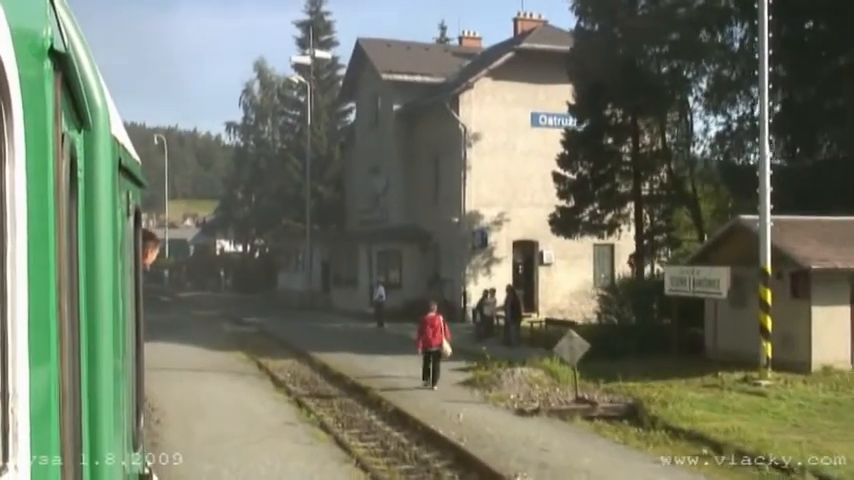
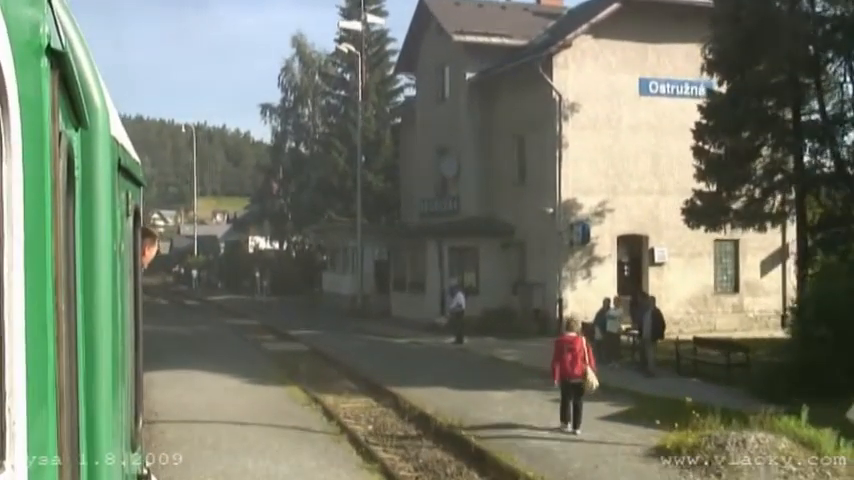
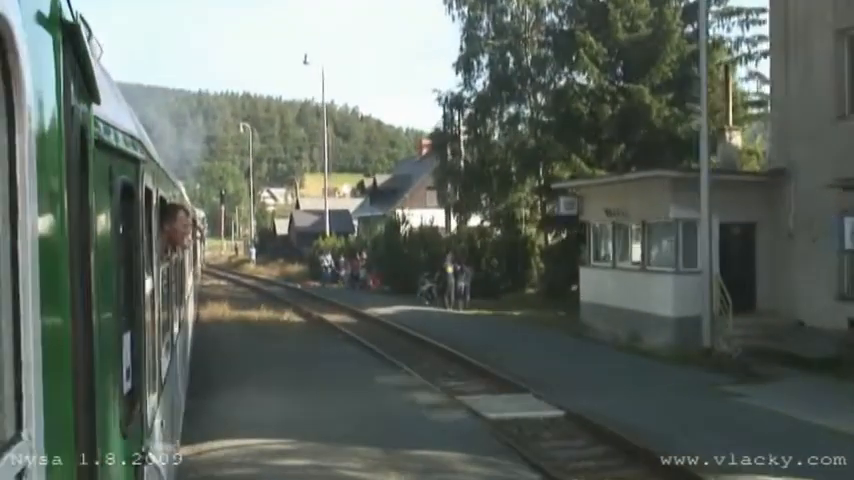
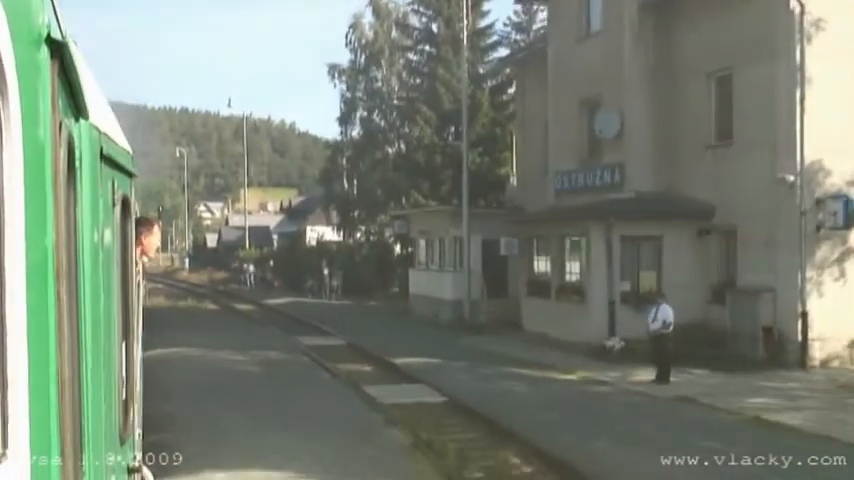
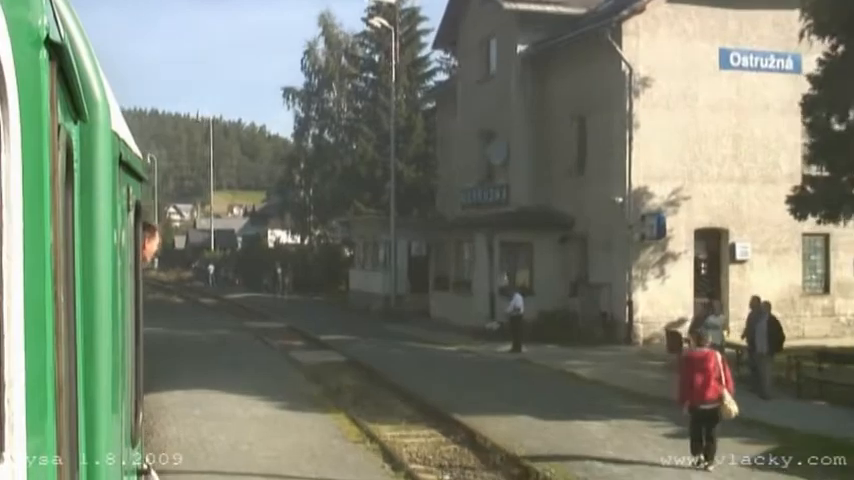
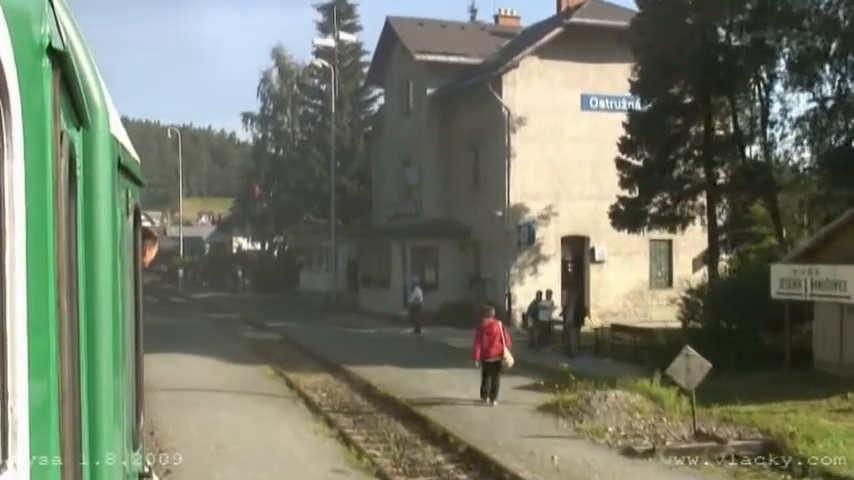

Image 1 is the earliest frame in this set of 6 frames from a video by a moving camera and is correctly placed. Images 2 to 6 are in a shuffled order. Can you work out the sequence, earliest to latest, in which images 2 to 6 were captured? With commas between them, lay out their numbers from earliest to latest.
6, 2, 5, 4, 3
